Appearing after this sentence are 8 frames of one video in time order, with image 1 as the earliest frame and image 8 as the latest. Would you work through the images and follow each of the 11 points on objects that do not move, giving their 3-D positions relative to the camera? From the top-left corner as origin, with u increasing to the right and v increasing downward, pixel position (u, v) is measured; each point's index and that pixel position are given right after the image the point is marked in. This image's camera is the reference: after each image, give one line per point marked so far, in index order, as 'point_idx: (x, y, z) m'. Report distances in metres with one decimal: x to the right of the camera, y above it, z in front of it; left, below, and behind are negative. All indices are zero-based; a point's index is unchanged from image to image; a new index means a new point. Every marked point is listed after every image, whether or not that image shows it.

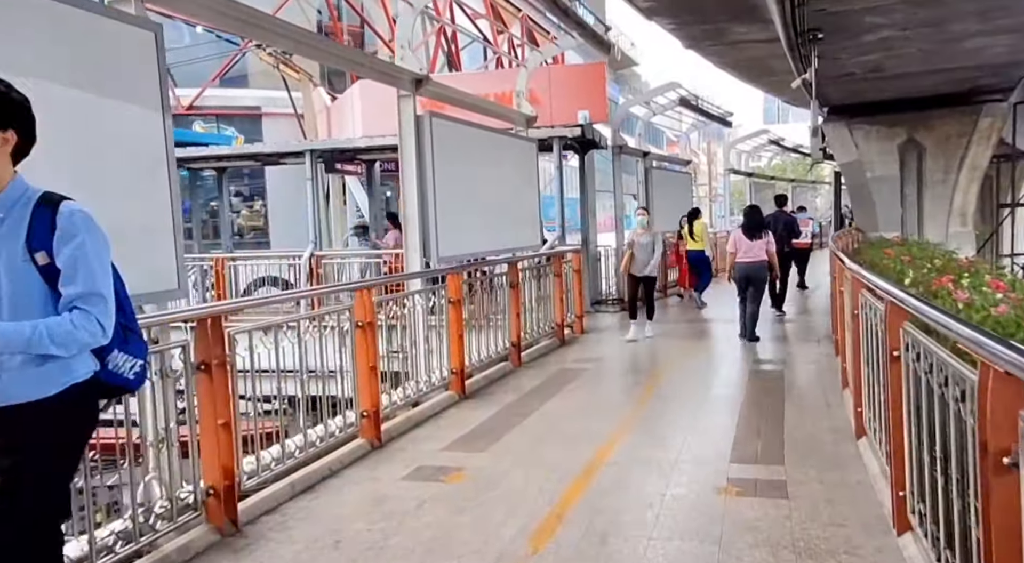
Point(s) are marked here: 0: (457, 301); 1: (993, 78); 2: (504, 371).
0: (-0.5, -0.2, +8.4) m
1: (+9.5, +4.0, +19.7) m
2: (-0.1, -0.9, +9.7) m
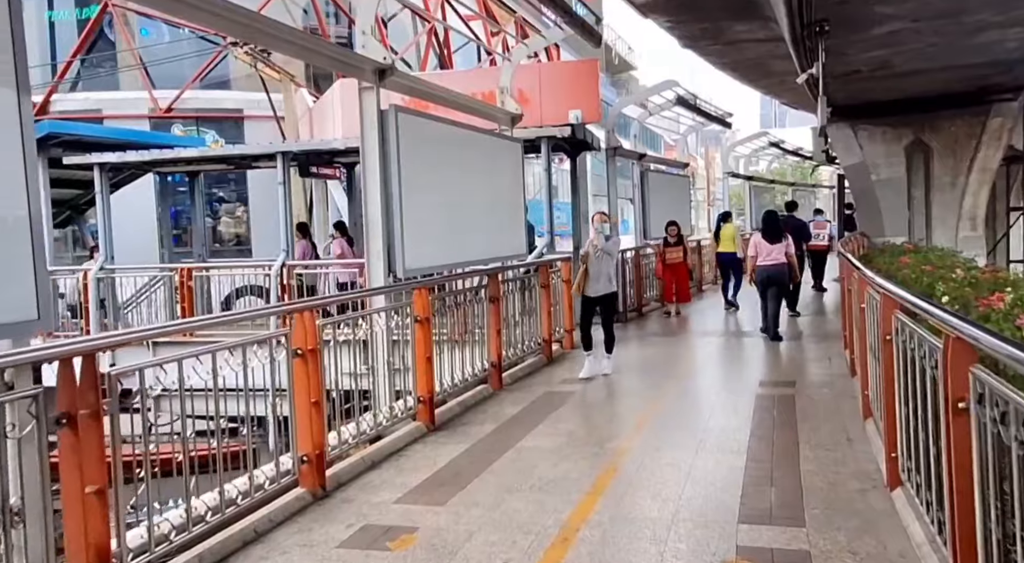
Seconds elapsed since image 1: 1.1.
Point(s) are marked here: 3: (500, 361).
0: (-0.6, -0.3, +7.4) m
1: (+9.3, +3.9, +18.8) m
2: (-0.3, -1.0, +8.8) m
3: (-0.1, -0.8, +9.3) m
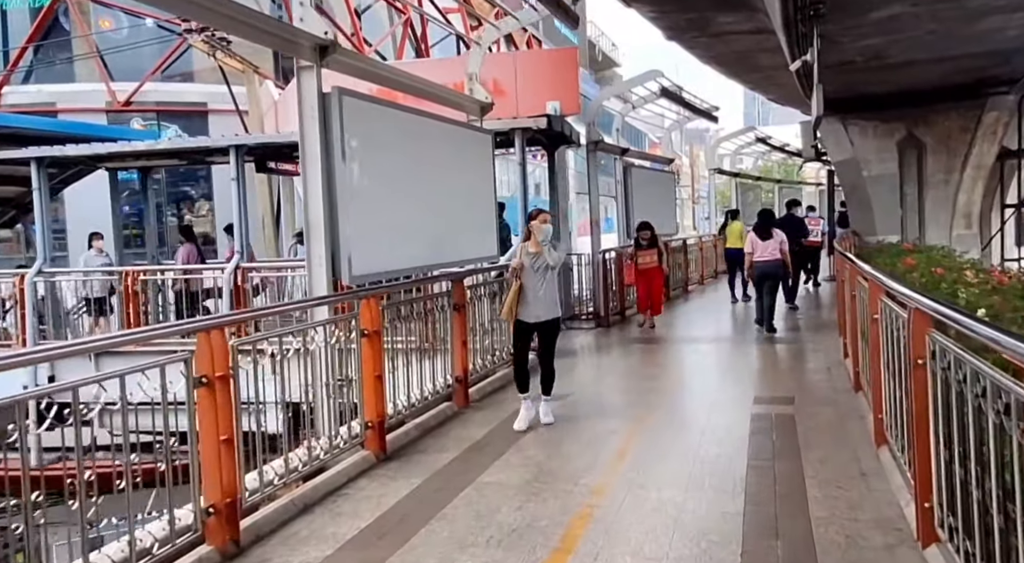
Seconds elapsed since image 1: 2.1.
0: (-0.9, -0.3, +6.5) m
1: (+8.9, +3.9, +18.0) m
2: (-0.5, -1.1, +7.8) m
3: (-0.4, -0.8, +8.4) m
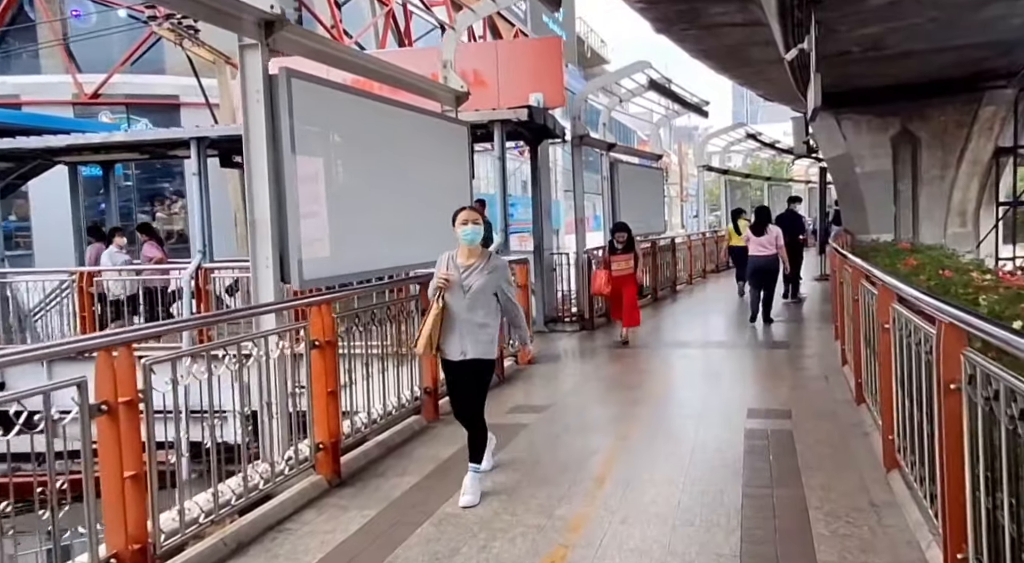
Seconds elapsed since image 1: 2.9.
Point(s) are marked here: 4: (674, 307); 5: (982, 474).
0: (-1.1, -0.4, +5.8) m
1: (+8.6, +3.9, +17.4) m
2: (-0.7, -1.1, +7.2) m
3: (-0.6, -0.8, +7.7) m
4: (+2.9, -0.5, +17.8) m
5: (+1.7, -0.7, +3.7) m
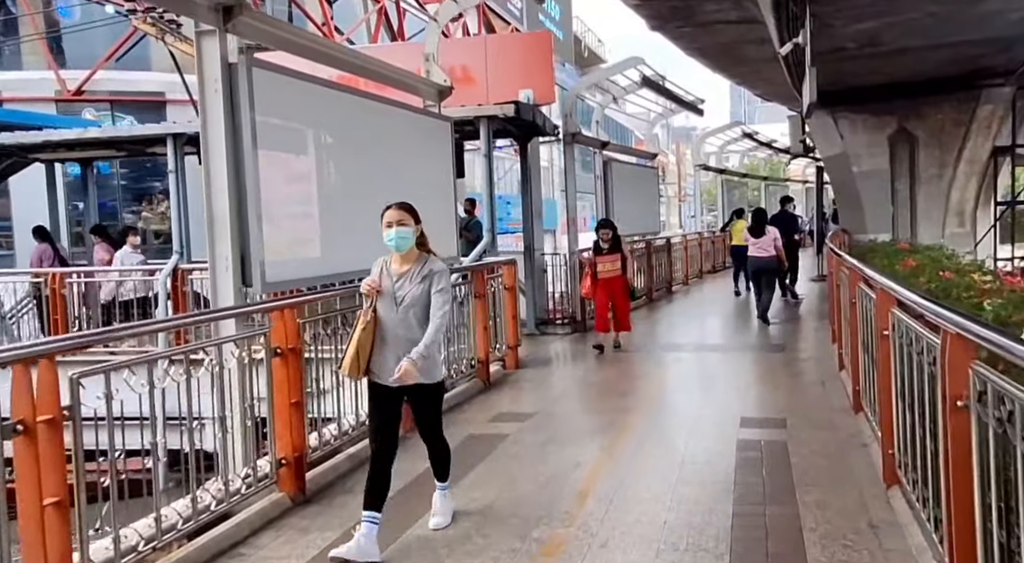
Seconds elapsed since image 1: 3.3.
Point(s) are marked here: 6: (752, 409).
0: (-1.2, -0.4, +5.5) m
1: (+8.4, +3.8, +17.1) m
2: (-0.8, -1.1, +6.8) m
3: (-0.7, -0.9, +7.4) m
4: (+2.7, -0.5, +17.5) m
5: (+1.6, -0.7, +3.3) m
6: (+1.9, -1.0, +7.9) m
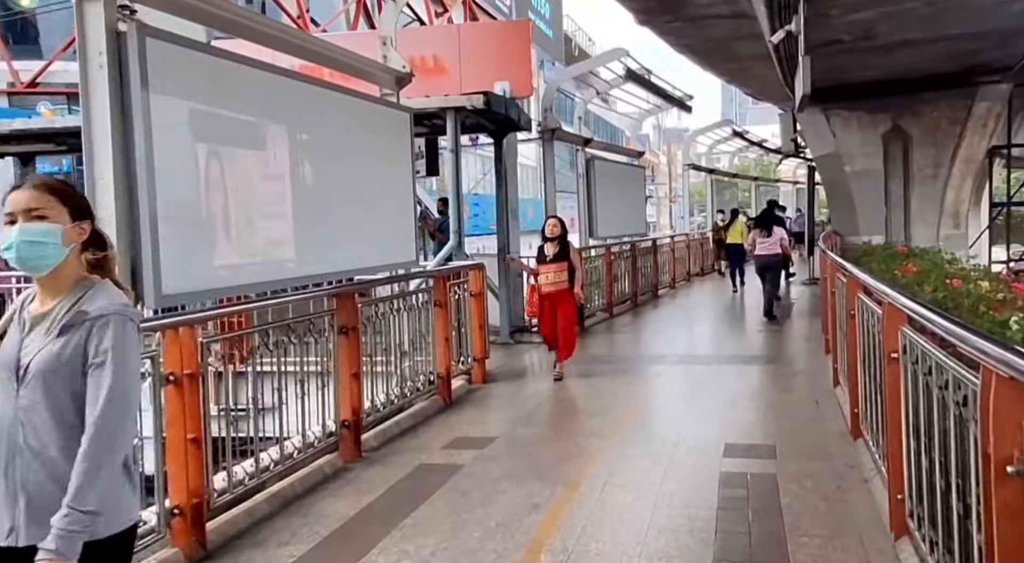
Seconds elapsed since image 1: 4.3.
0: (-1.5, -0.4, +4.7) m
1: (+8.0, +3.8, +16.4) m
2: (-1.1, -1.2, +6.0) m
3: (-1.0, -0.9, +6.6) m
4: (+2.4, -0.5, +16.7) m
5: (+1.3, -0.8, +2.5) m
6: (+1.6, -1.1, +7.1) m
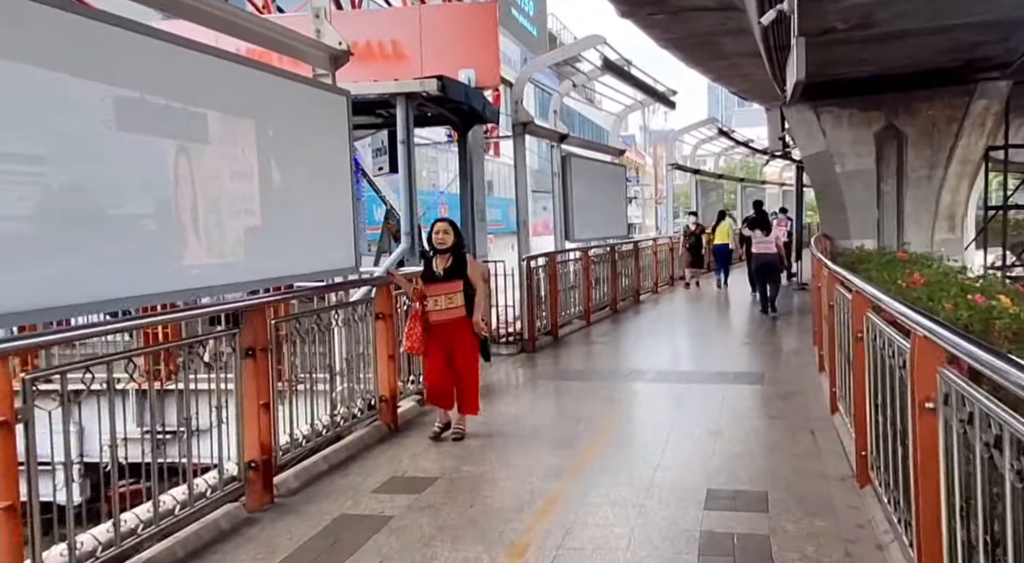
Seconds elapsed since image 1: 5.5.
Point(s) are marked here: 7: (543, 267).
0: (-1.8, -0.5, +3.5) m
1: (+7.6, +3.6, +15.4) m
2: (-1.4, -1.2, +4.9) m
3: (-1.4, -1.0, +5.5) m
4: (+1.9, -0.6, +15.6) m
5: (+1.1, -0.9, +1.4) m
6: (+1.3, -1.2, +6.0) m
7: (+0.4, +0.2, +13.2) m
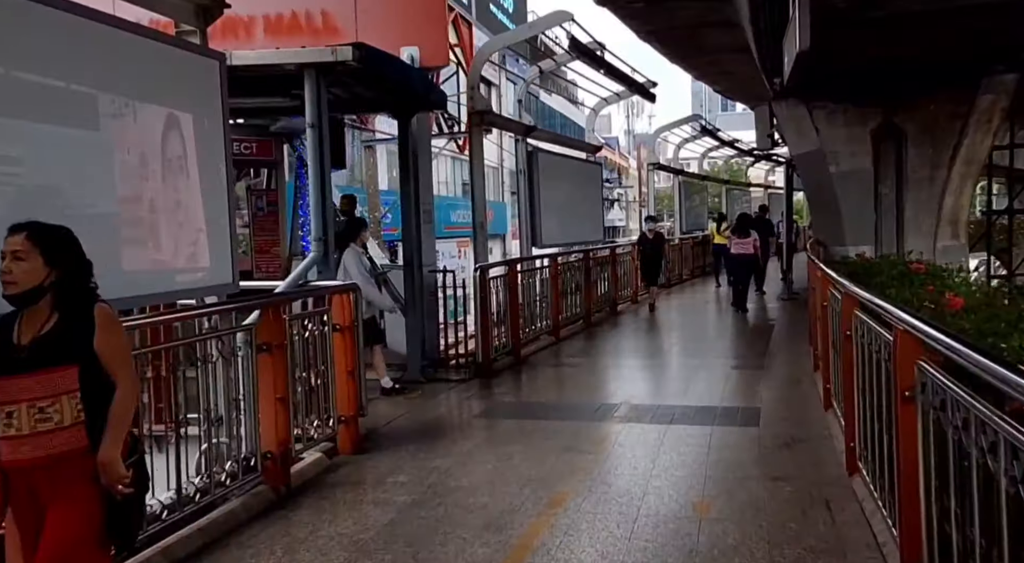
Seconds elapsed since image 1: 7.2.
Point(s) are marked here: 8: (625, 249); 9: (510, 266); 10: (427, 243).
0: (-2.1, -0.6, +1.8) m
1: (+7.0, +3.5, +13.8) m
2: (-1.8, -1.4, +3.1) m
3: (-1.8, -1.1, +3.7) m
4: (+1.3, -0.8, +13.9) m
5: (+0.7, -1.0, -0.3) m
6: (+0.9, -1.3, +4.3) m
7: (-0.1, 0.0, +11.5) m
8: (+2.1, +0.6, +19.4) m
9: (0.0, +0.2, +11.7) m
10: (-0.9, +0.4, +10.6) m
